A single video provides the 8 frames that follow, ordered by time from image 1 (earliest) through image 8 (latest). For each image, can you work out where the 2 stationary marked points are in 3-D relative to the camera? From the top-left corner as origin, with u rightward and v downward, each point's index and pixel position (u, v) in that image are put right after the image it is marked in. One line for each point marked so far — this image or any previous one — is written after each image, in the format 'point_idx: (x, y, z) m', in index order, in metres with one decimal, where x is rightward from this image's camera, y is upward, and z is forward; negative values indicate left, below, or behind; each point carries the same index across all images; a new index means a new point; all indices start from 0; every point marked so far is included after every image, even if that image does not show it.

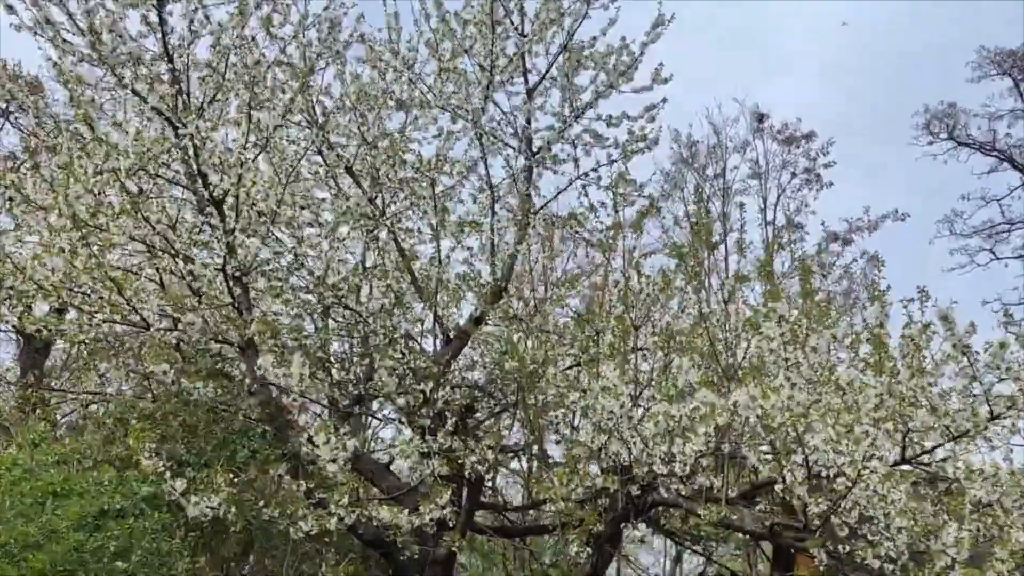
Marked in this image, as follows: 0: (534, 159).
0: (+0.1, +1.3, +8.7) m
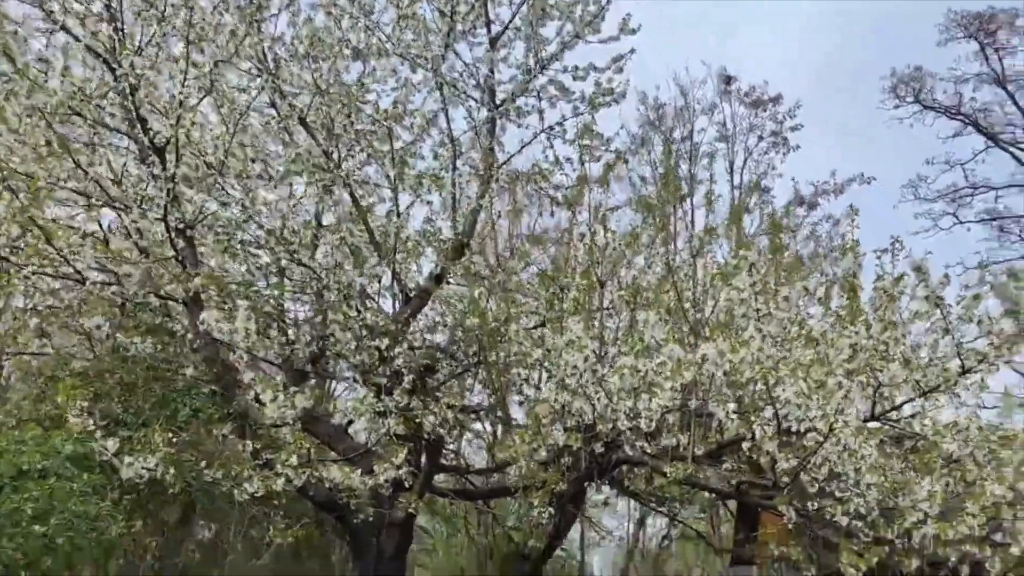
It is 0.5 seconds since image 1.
0: (-0.1, +1.7, +8.5) m
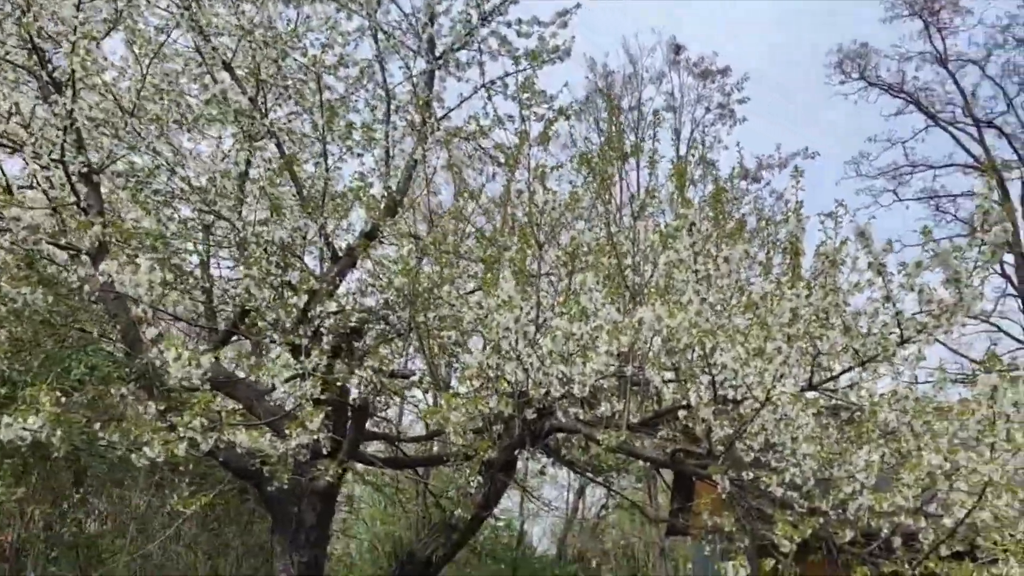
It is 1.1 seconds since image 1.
0: (-0.7, +2.1, +8.1) m
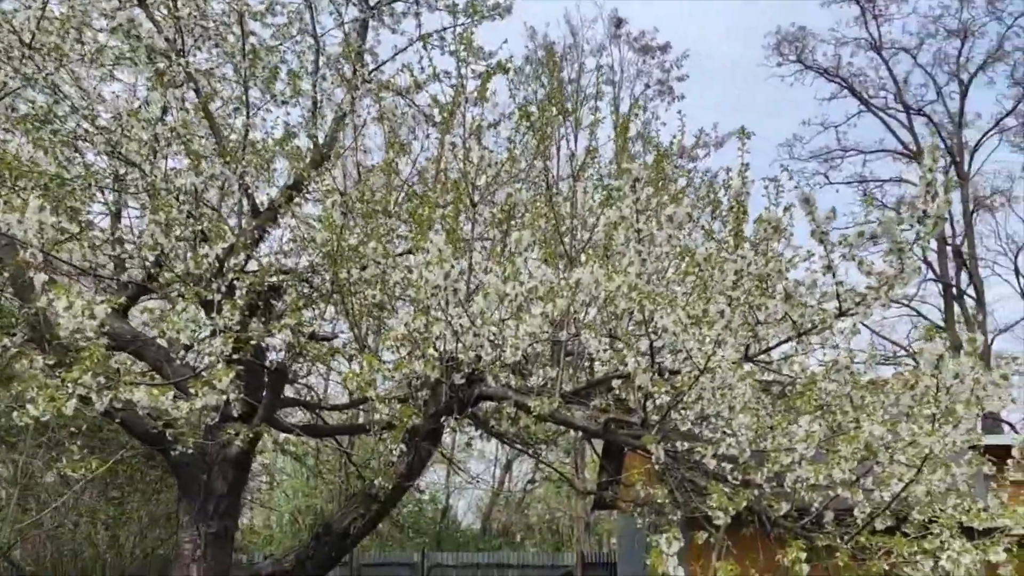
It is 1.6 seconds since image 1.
0: (-1.3, +2.4, +7.6) m
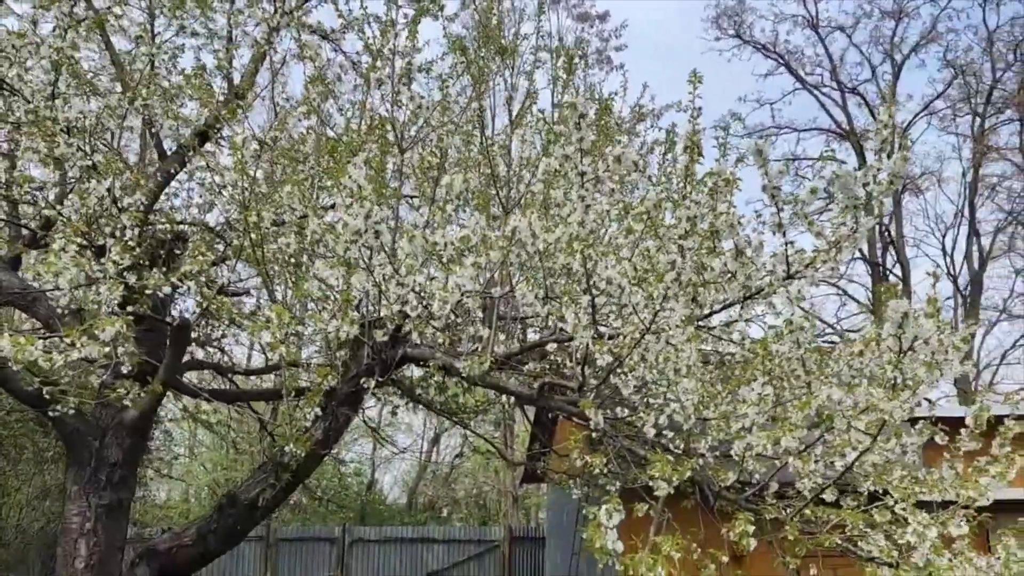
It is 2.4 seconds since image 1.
0: (-1.8, +2.8, +7.0) m
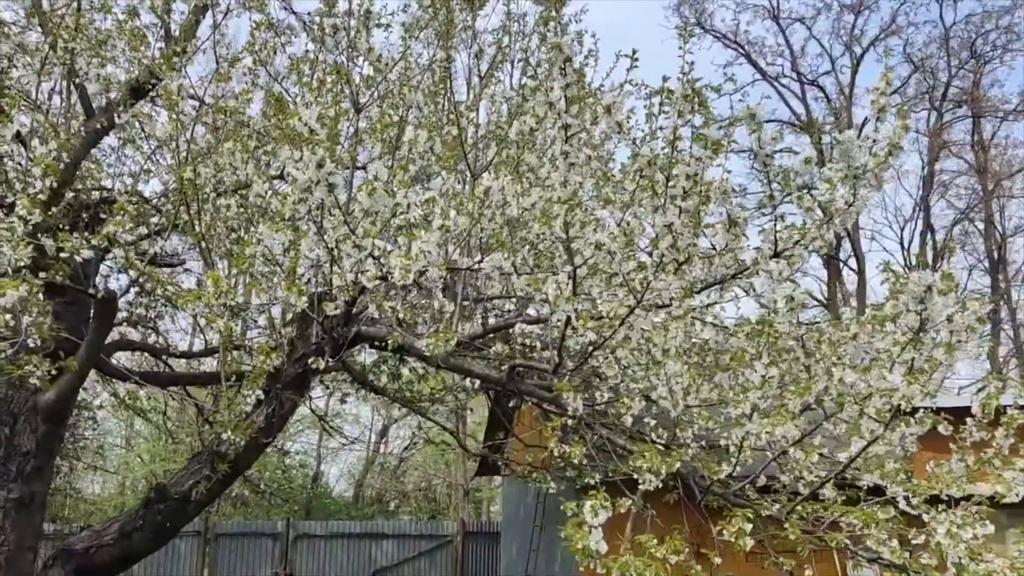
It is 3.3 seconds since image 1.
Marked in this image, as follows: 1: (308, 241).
0: (-2.0, +3.0, +6.4) m
1: (-1.0, +0.2, +4.1) m
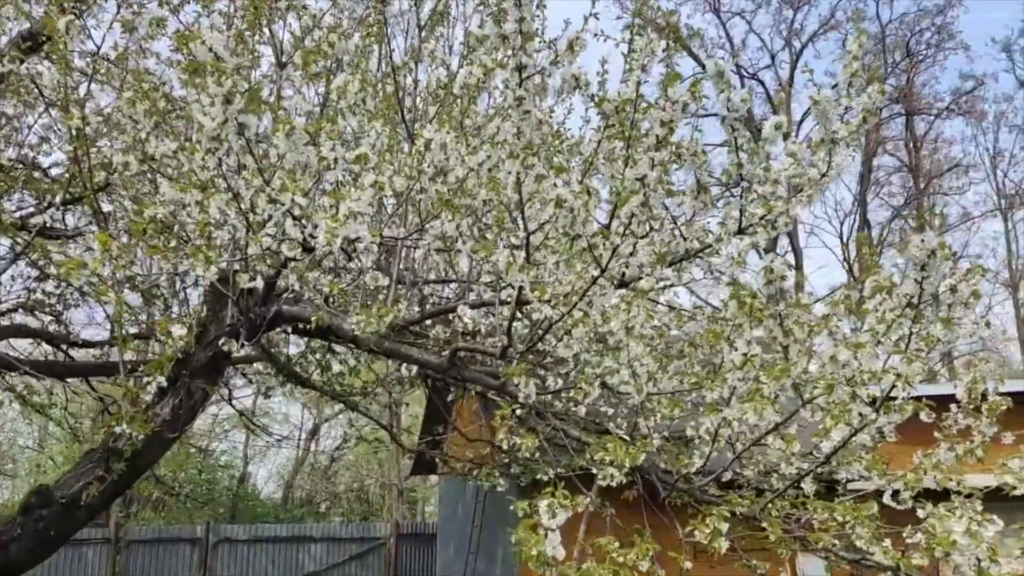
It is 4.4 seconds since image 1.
0: (-2.4, +3.1, +5.8) m
1: (-1.2, +0.4, +3.5) m
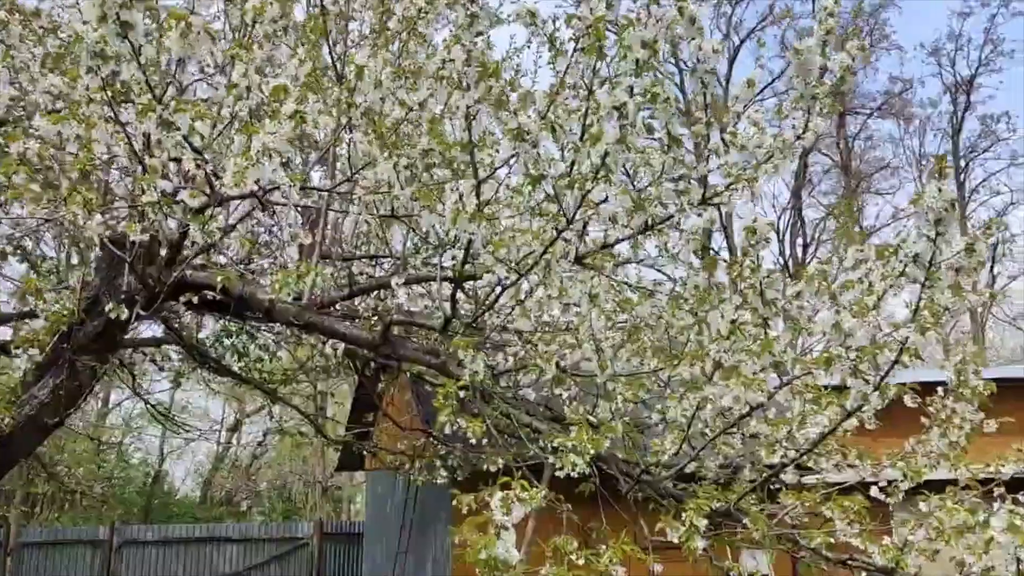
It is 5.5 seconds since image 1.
0: (-2.7, +3.3, +5.1) m
1: (-1.4, +0.5, +3.0) m
